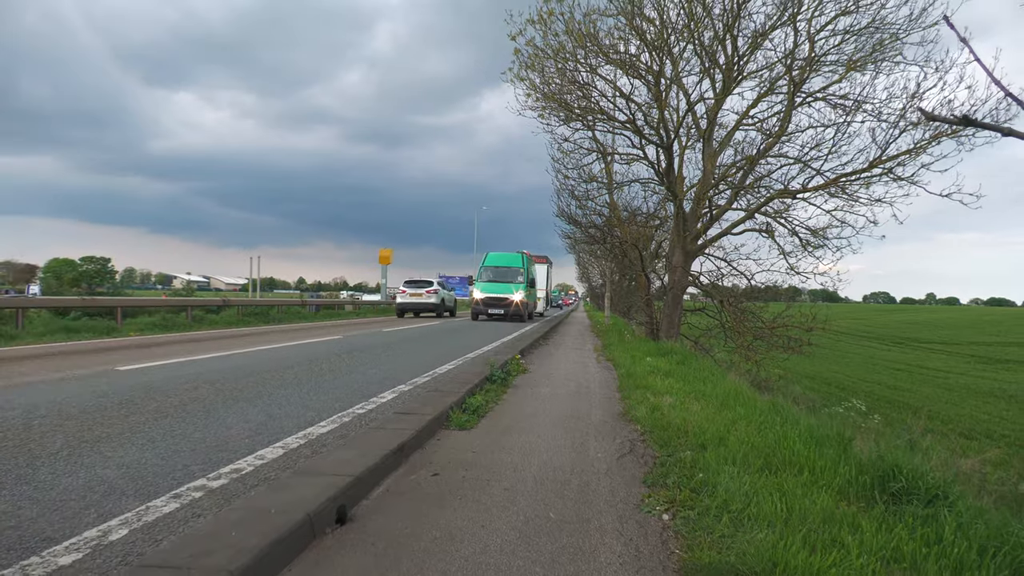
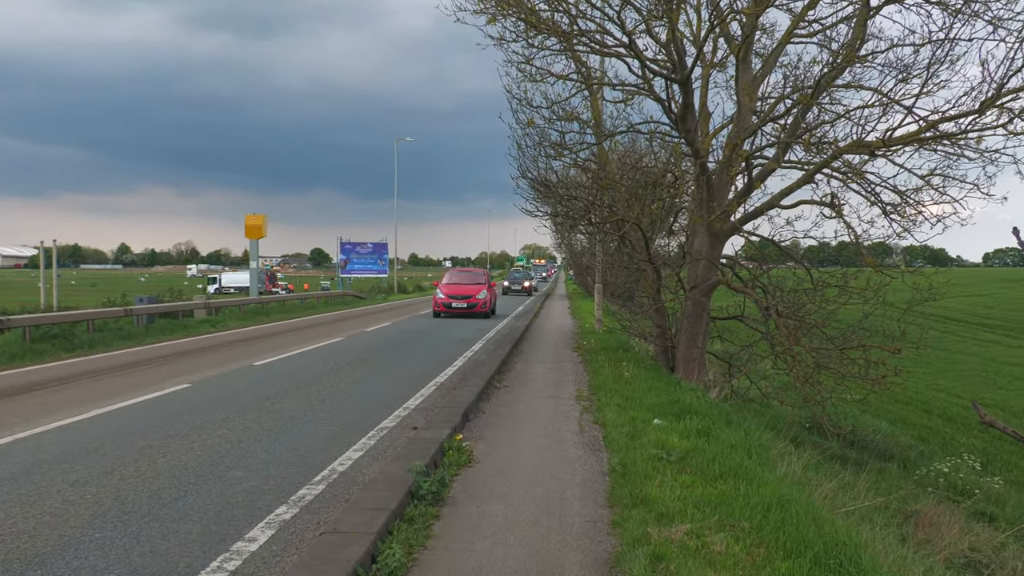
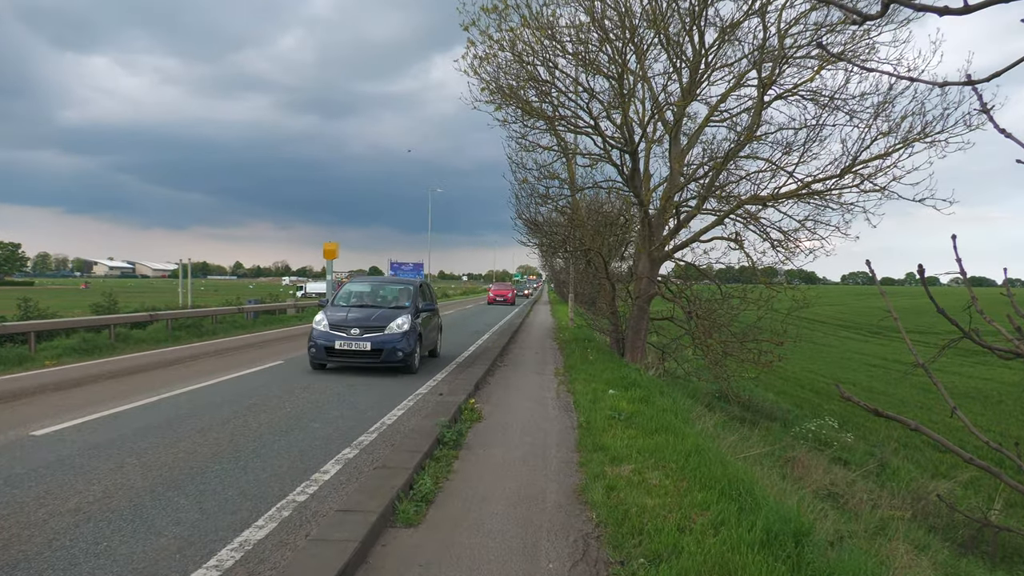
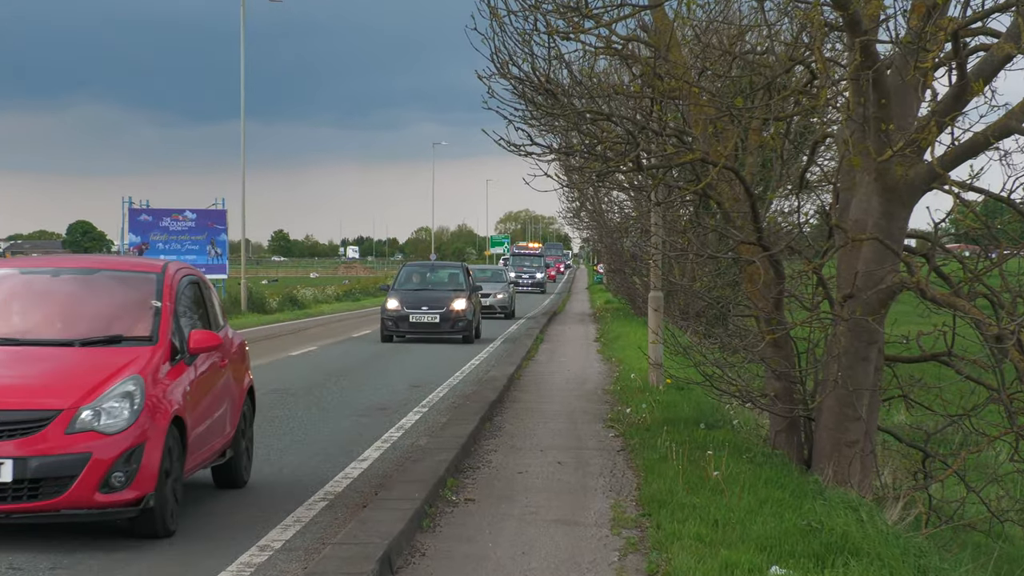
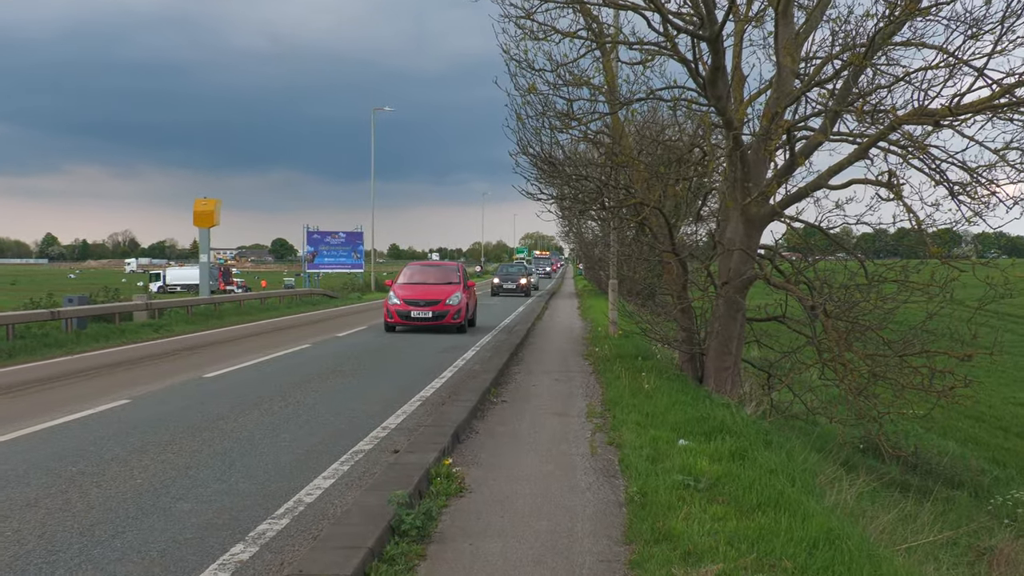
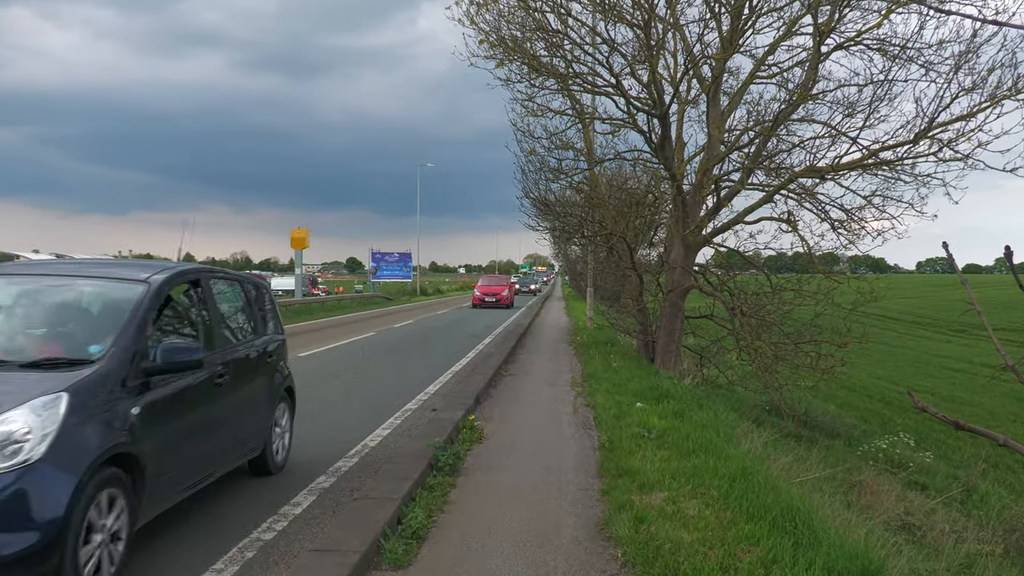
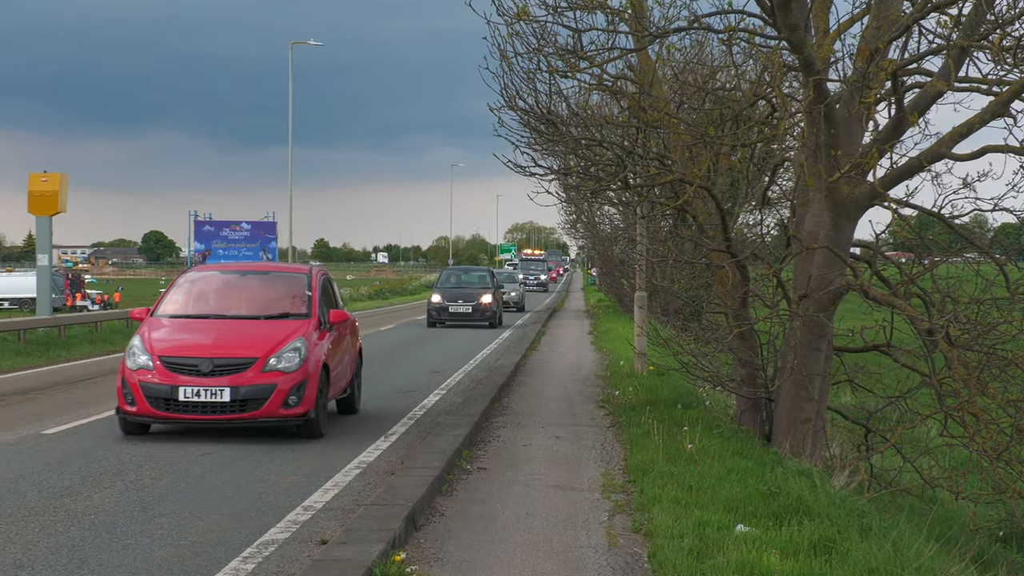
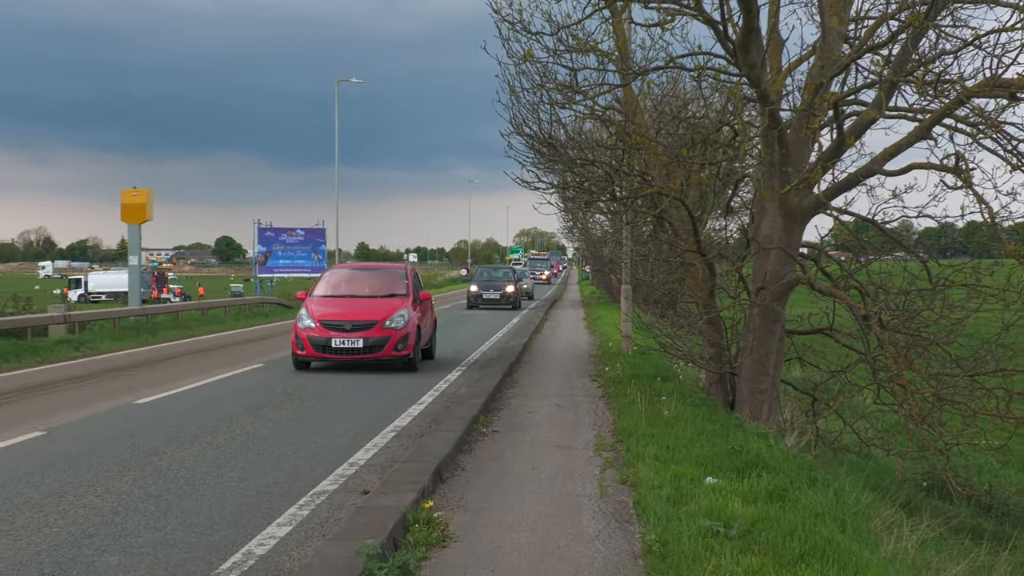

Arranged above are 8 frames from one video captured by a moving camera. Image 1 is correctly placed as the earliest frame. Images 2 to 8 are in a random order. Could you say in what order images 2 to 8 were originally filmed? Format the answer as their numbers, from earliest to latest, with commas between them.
3, 6, 2, 5, 8, 7, 4
